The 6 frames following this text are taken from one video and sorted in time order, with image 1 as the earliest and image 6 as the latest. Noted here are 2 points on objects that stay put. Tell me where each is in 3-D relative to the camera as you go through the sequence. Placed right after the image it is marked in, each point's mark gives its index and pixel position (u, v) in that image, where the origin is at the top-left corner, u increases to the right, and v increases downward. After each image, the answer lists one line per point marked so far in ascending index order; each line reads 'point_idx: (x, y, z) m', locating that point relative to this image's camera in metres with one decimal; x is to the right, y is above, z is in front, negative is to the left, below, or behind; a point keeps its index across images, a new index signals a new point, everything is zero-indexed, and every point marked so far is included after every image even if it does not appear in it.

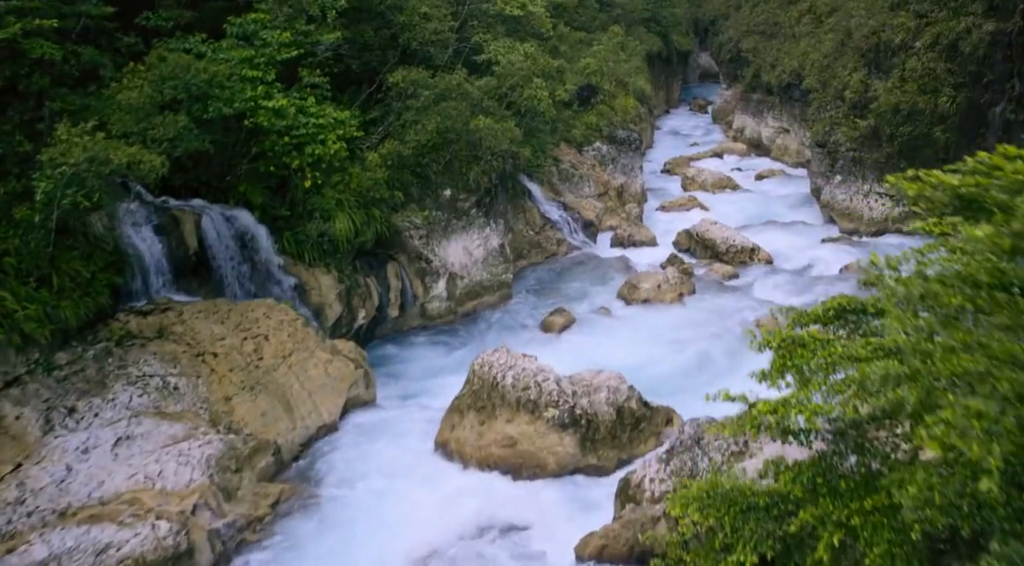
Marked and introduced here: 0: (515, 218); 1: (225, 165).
0: (0.0, +1.6, +19.2) m
1: (-5.2, +2.1, +13.9) m
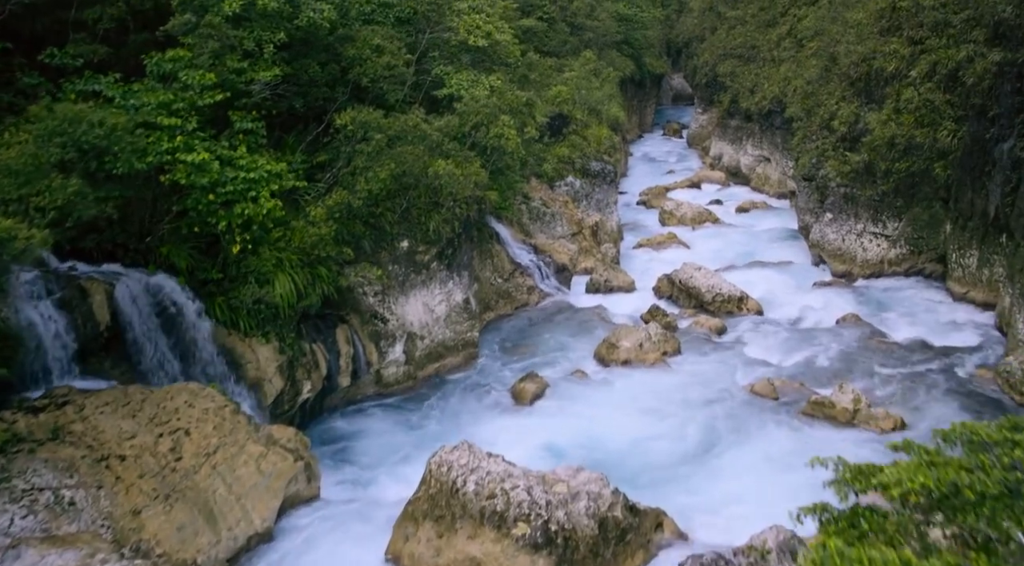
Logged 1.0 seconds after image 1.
0: (-0.7, +0.4, +17.5) m
1: (-5.8, +0.9, +12.0) m
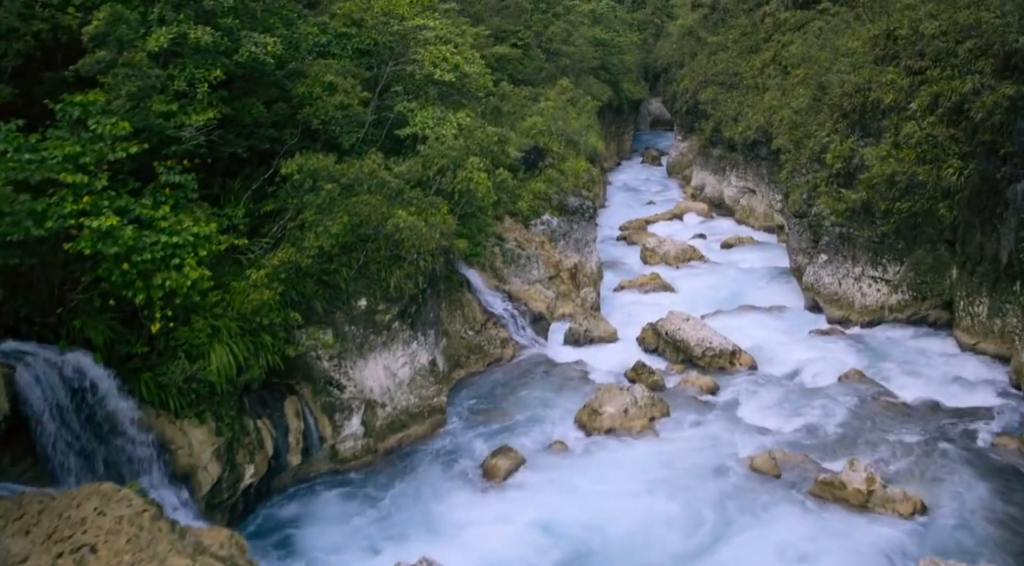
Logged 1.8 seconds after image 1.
0: (-1.3, -0.7, +15.9) m
1: (-6.2, -0.1, +10.4) m
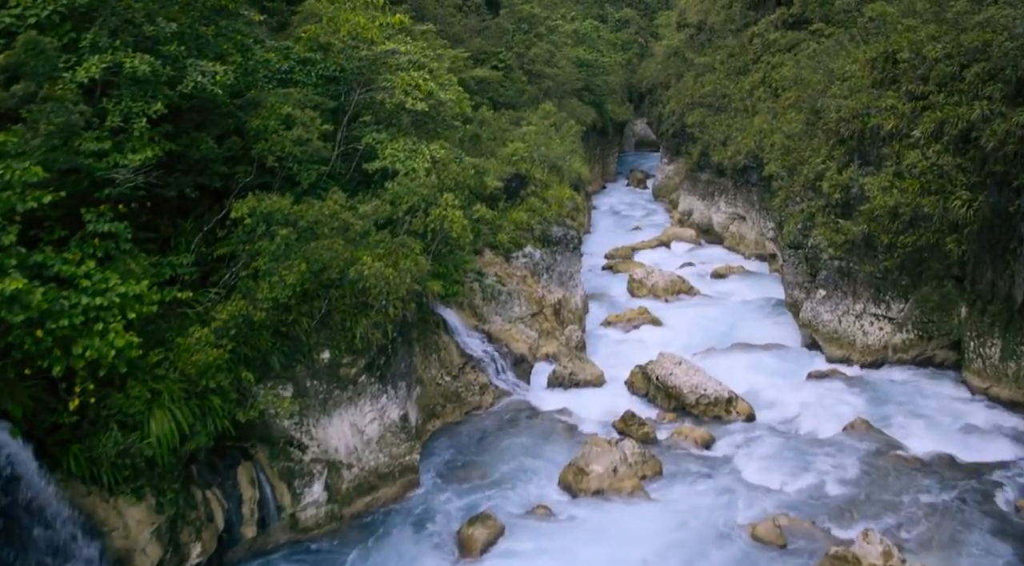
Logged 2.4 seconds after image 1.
0: (-1.7, -1.6, +14.7) m
1: (-6.5, -0.9, +9.1) m
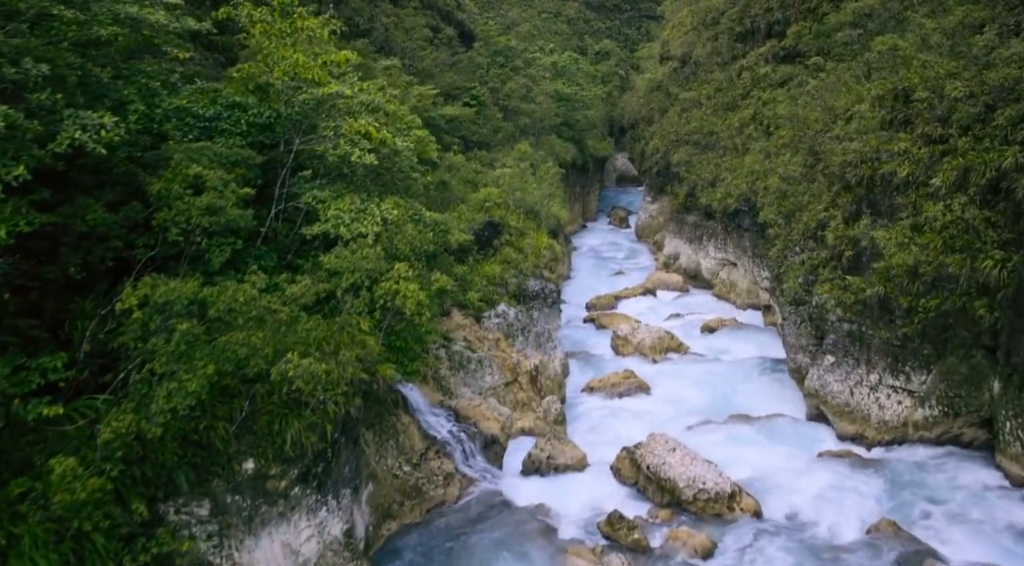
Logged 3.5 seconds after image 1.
0: (-2.2, -2.8, +12.6) m
1: (-6.9, -2.0, +6.9) m
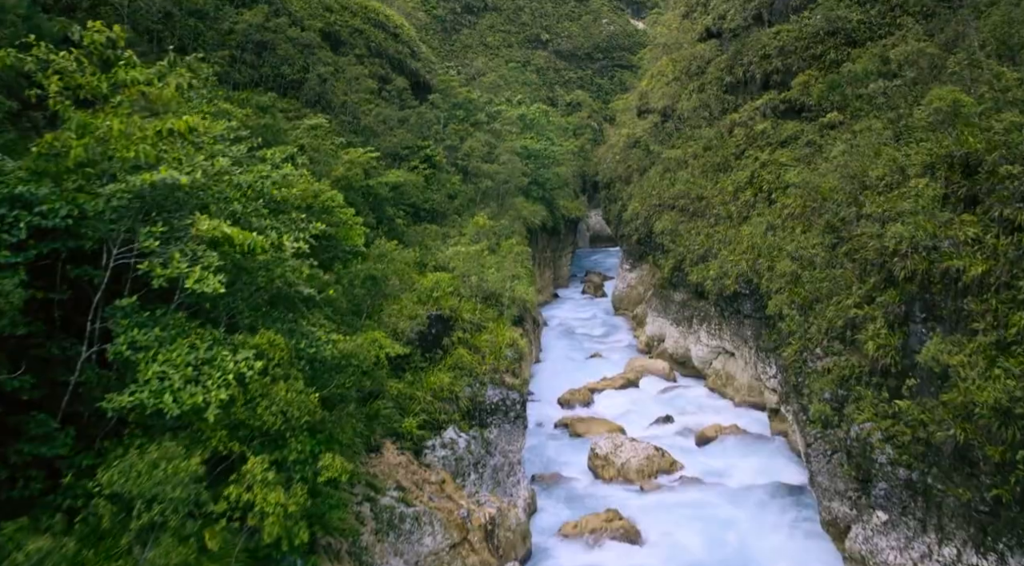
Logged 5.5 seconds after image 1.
0: (-2.9, -4.7, +8.4) m
1: (-7.4, -3.6, +2.6) m
